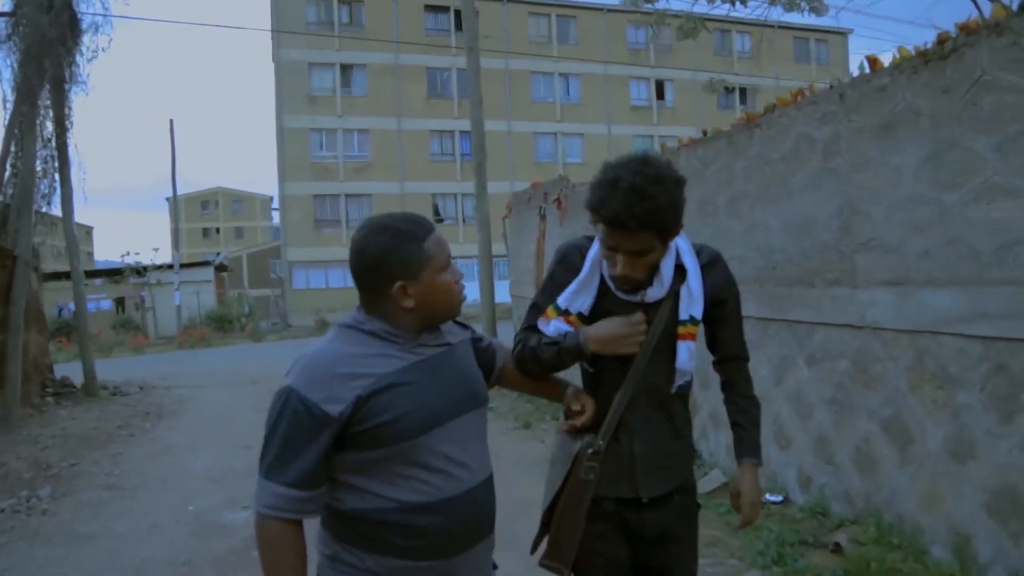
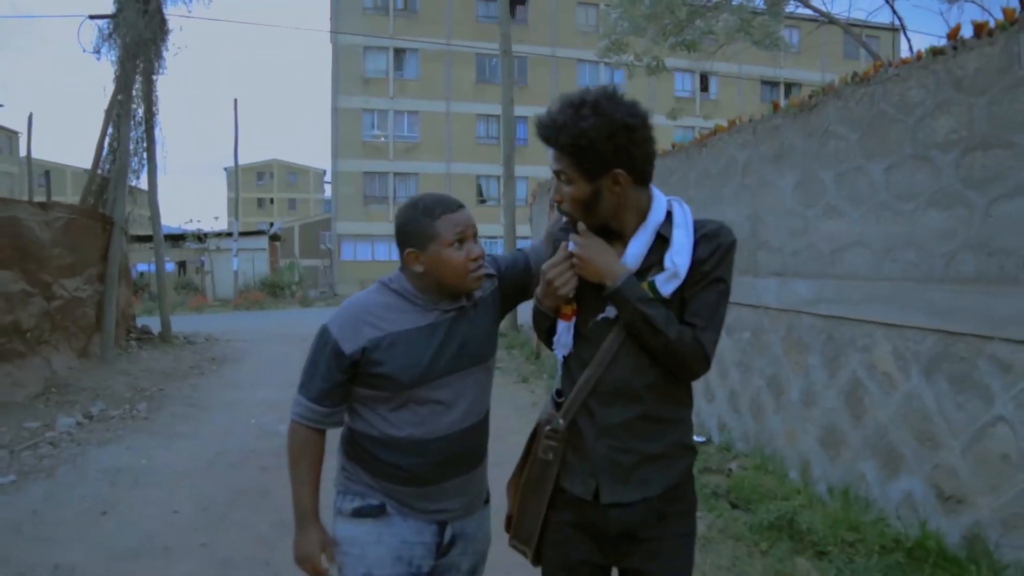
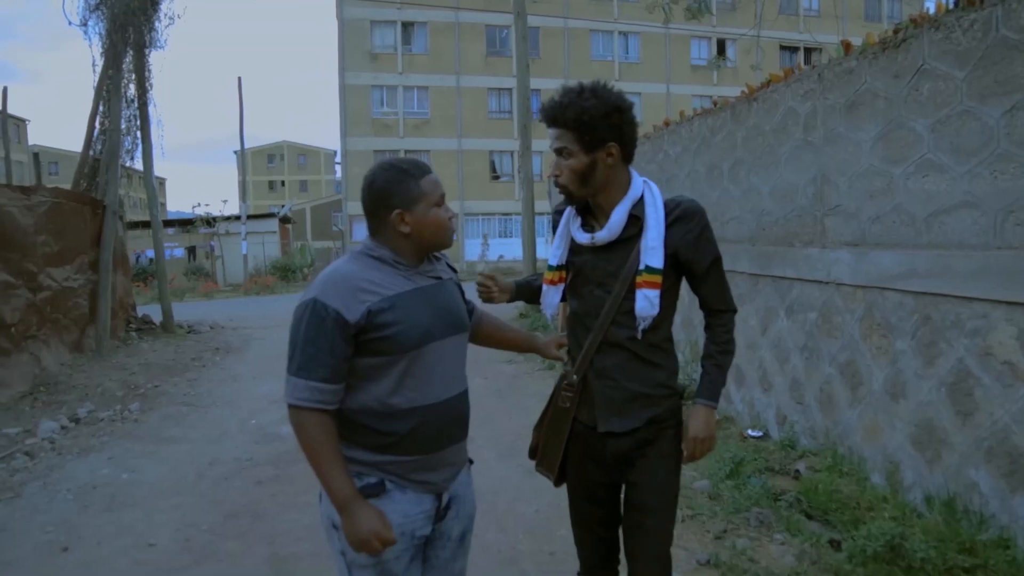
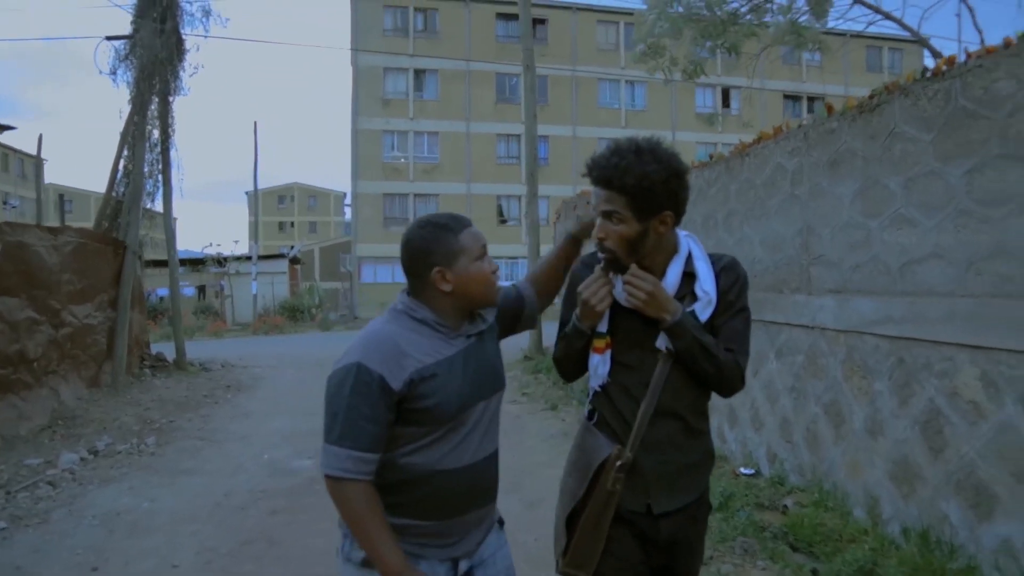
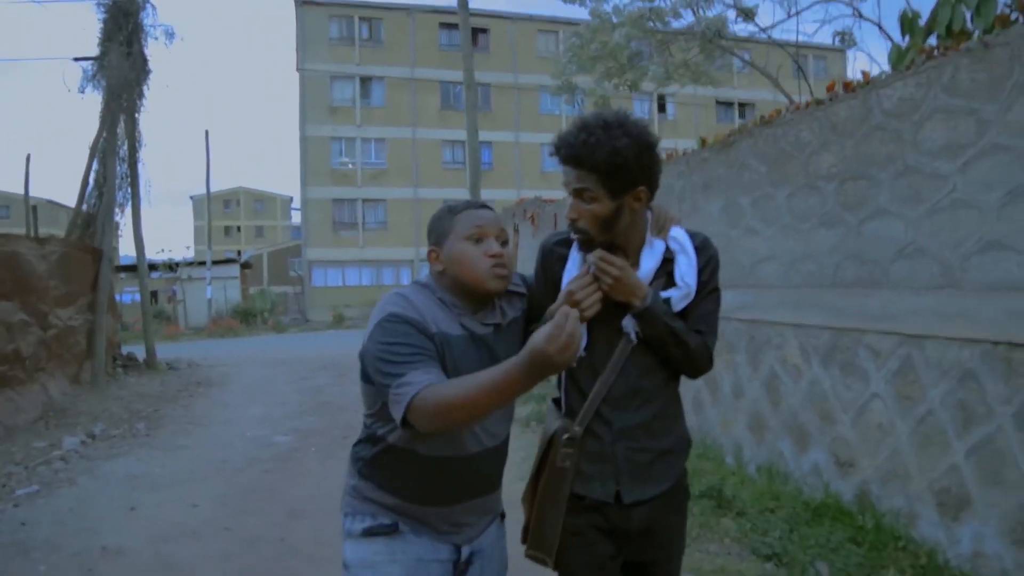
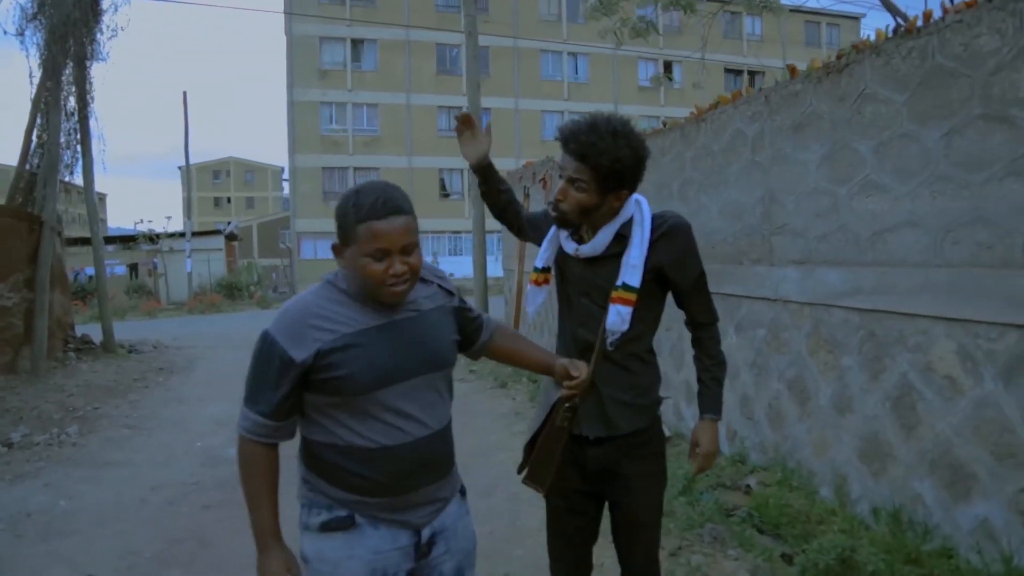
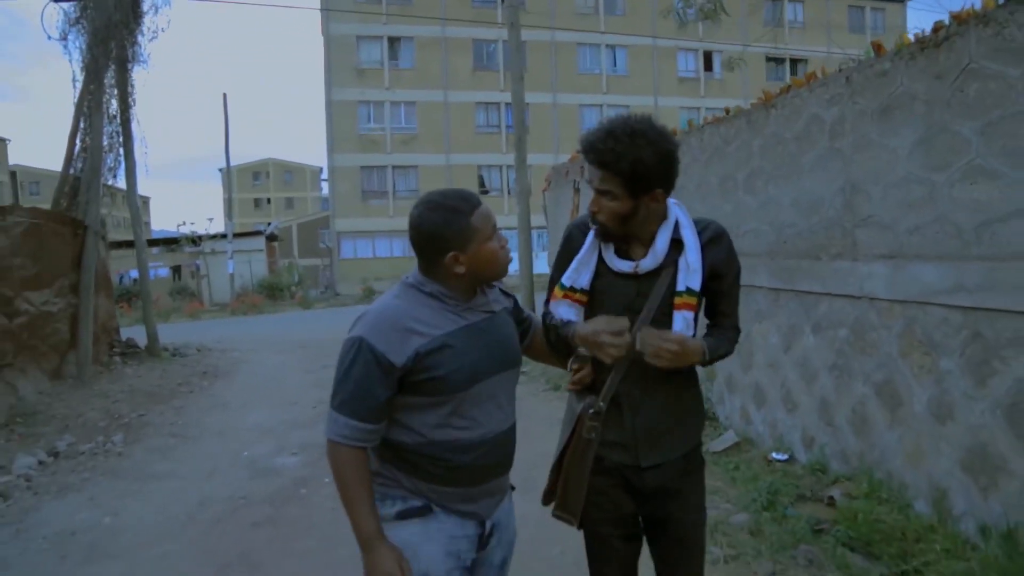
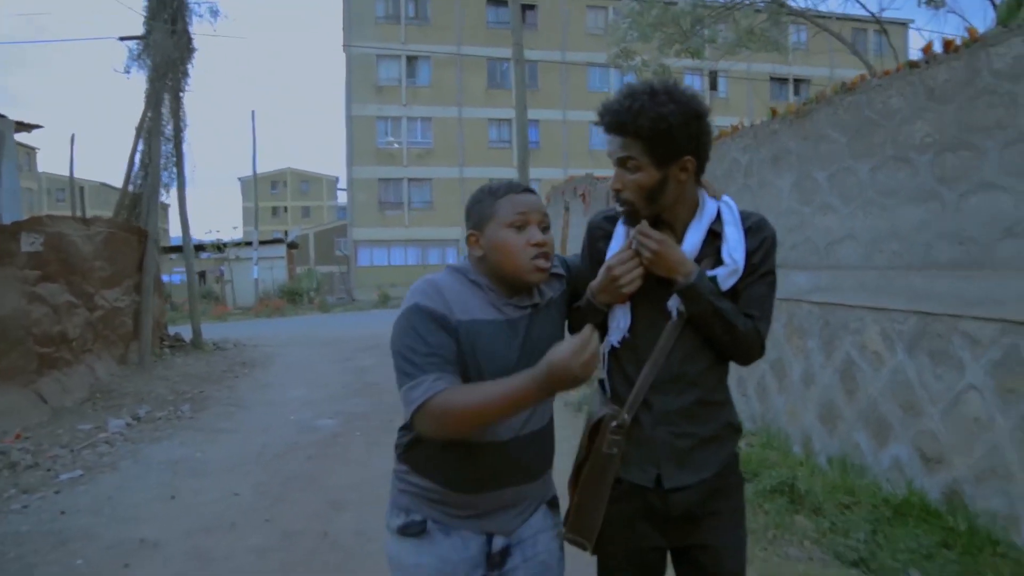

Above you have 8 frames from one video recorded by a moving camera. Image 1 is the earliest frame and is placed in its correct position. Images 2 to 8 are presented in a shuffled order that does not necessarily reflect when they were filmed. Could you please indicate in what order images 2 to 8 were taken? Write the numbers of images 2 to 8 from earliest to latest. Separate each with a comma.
7, 6, 3, 4, 2, 8, 5
